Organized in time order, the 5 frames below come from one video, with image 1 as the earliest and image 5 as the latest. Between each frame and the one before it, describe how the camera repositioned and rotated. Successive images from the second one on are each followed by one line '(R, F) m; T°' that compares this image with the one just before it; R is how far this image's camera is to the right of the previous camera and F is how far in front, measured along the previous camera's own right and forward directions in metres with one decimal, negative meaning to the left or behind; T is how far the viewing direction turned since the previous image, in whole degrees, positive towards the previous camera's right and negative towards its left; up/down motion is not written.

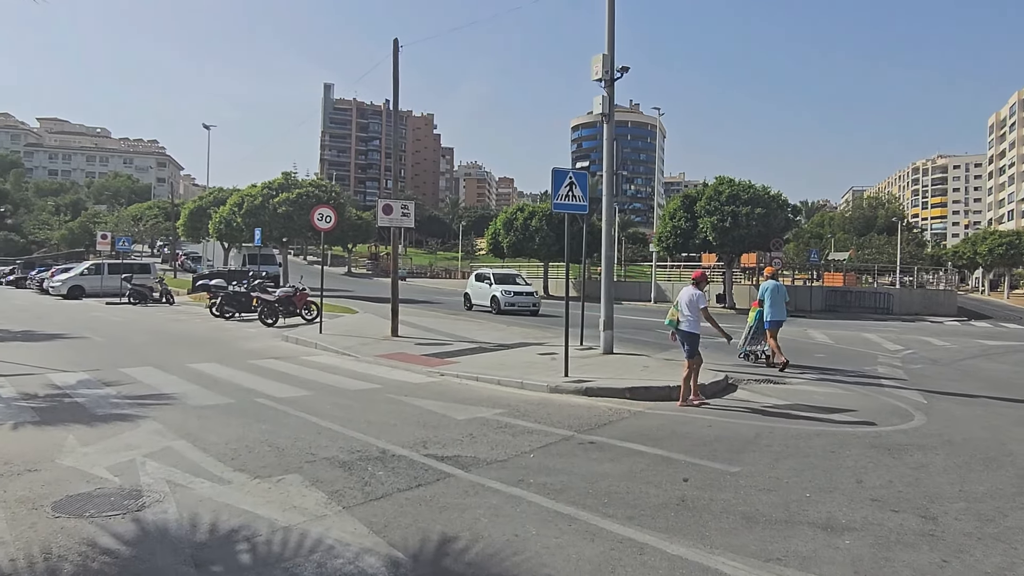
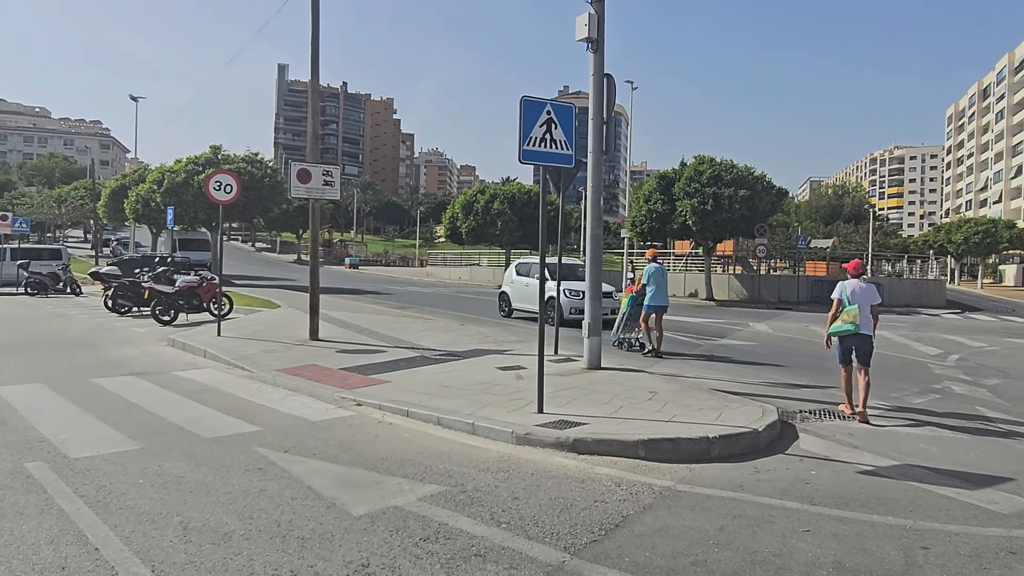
(+0.2, +3.7) m; +3°
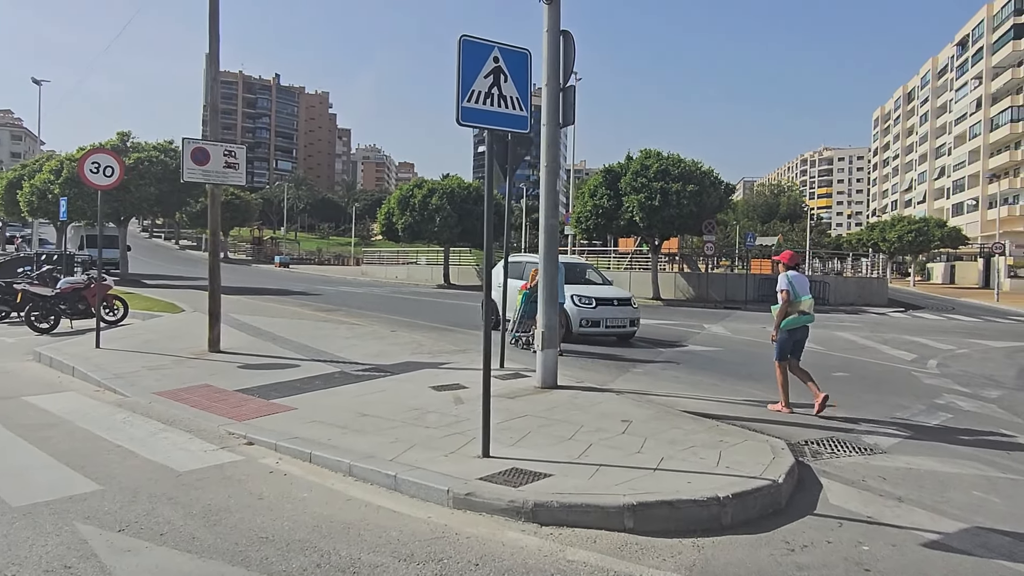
(0.0, +1.7) m; +5°
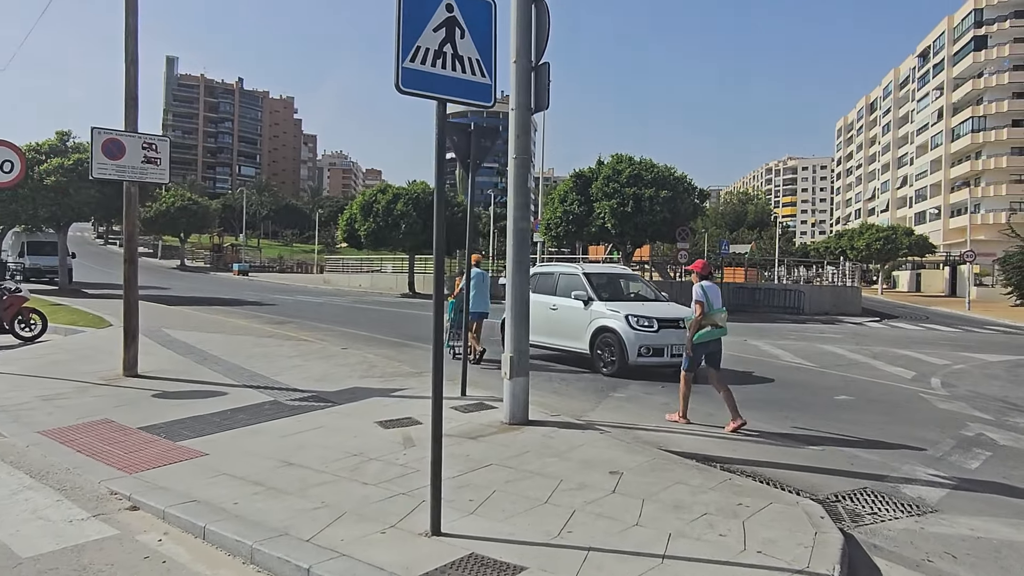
(+0.1, +1.3) m; +2°
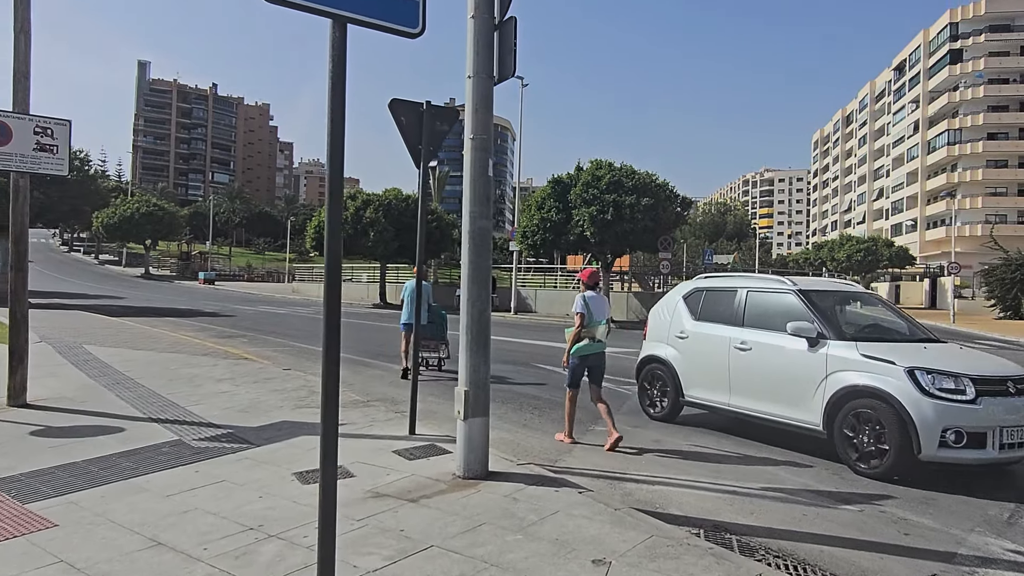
(+0.2, +1.4) m; +2°
